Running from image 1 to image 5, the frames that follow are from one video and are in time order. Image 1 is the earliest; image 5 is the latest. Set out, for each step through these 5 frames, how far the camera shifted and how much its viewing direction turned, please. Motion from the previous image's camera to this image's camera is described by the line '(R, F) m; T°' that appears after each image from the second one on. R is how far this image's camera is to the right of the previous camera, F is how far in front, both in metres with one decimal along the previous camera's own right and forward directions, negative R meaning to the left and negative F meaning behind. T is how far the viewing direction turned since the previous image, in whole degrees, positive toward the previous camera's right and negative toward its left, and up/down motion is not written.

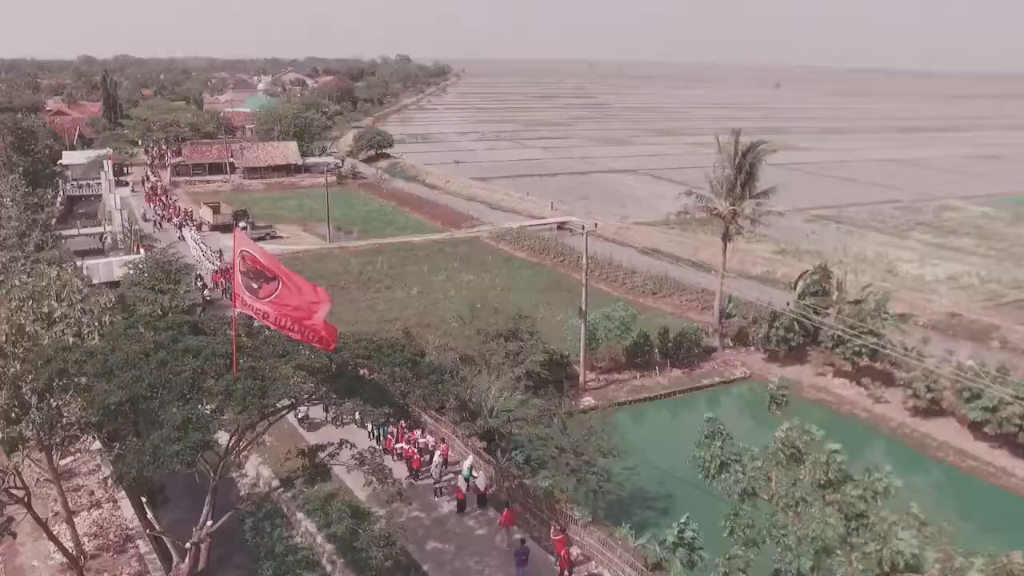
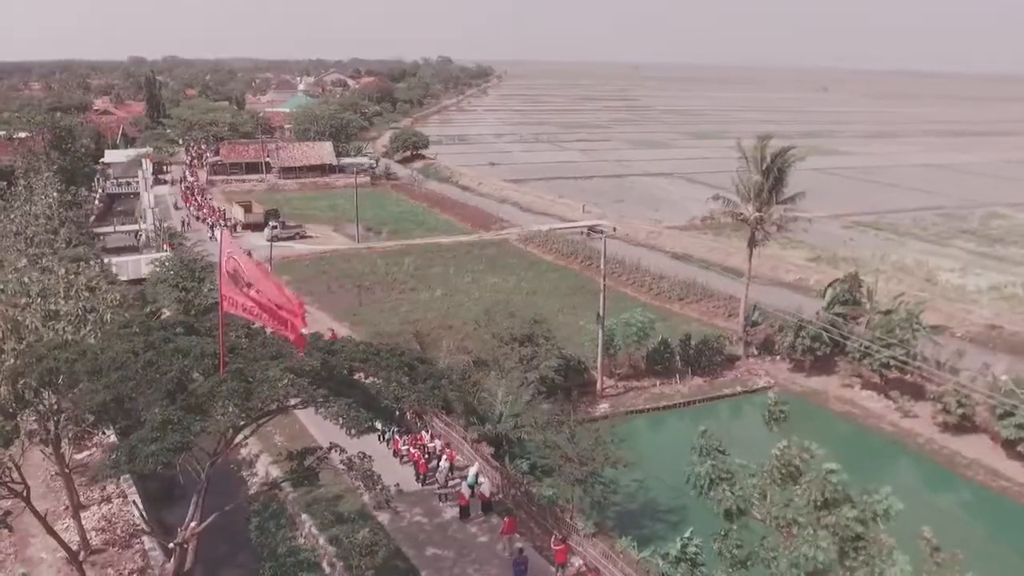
(+0.5, +0.2) m; -3°
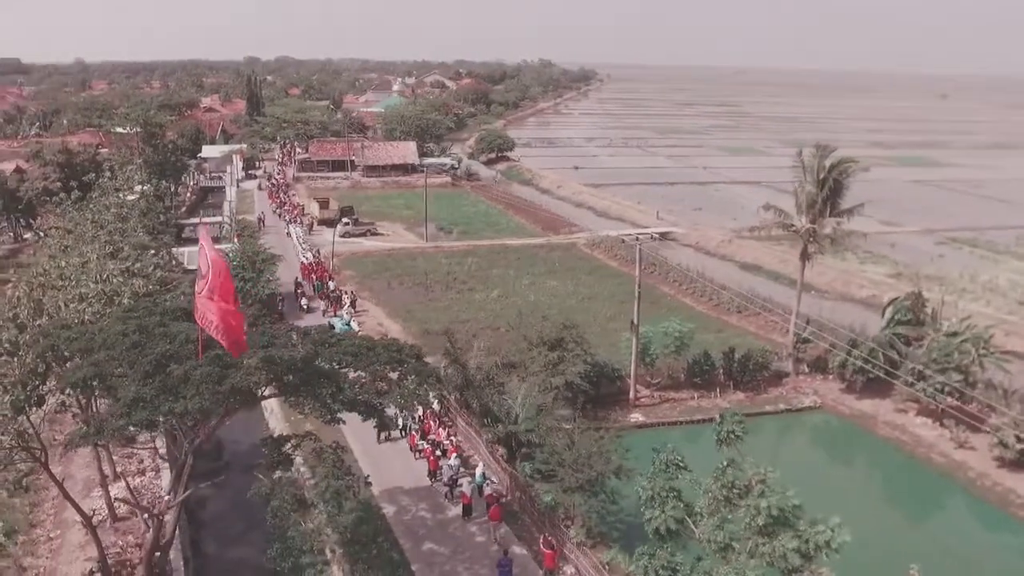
(+1.3, 0.0) m; -7°
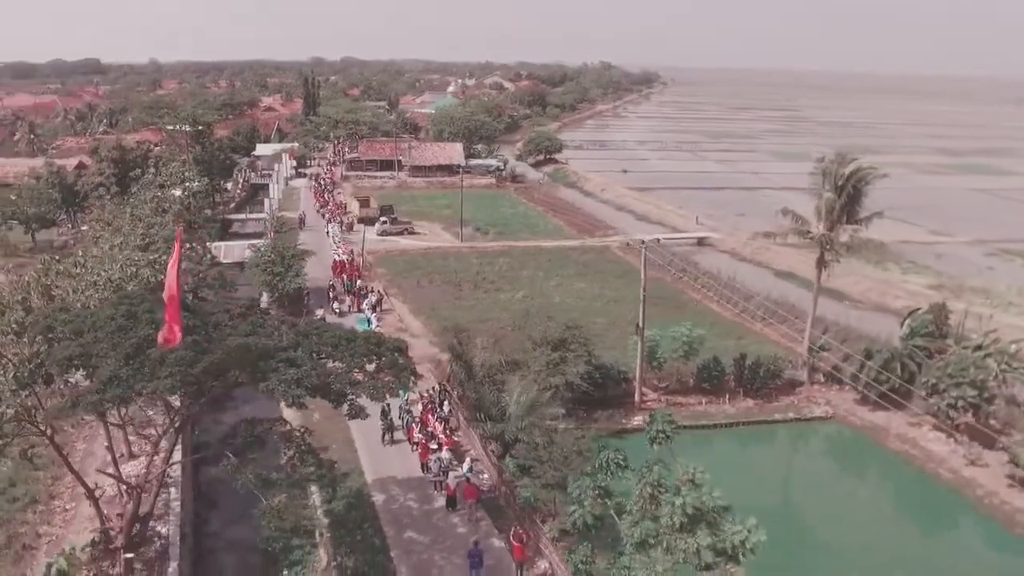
(+1.1, -0.3) m; -4°
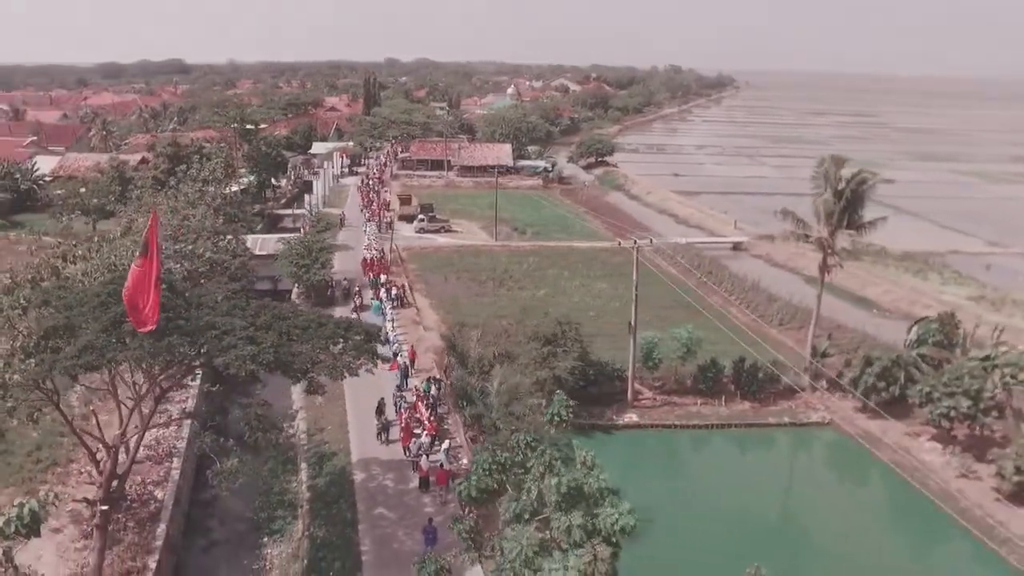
(+1.6, -0.6) m; -5°
